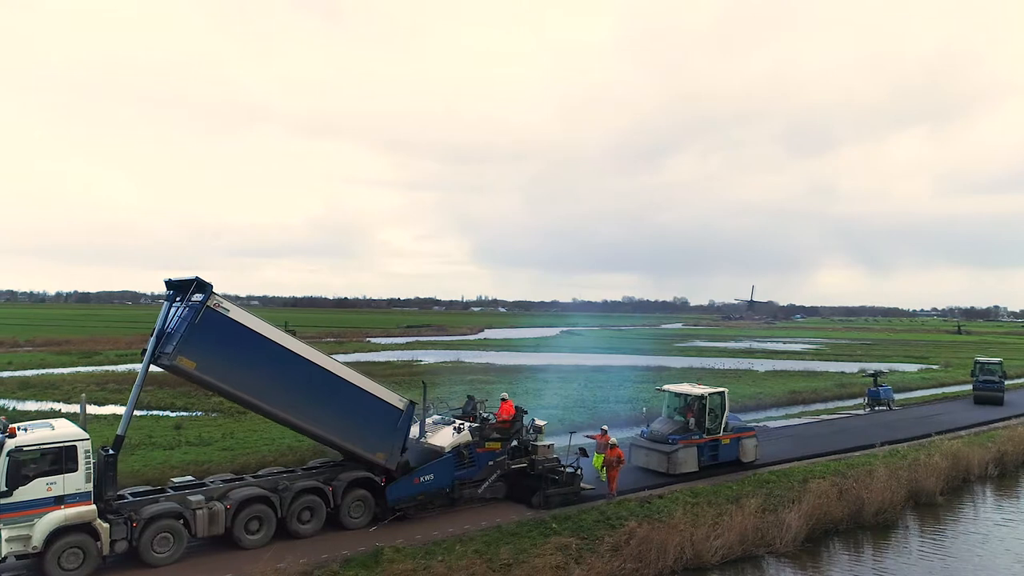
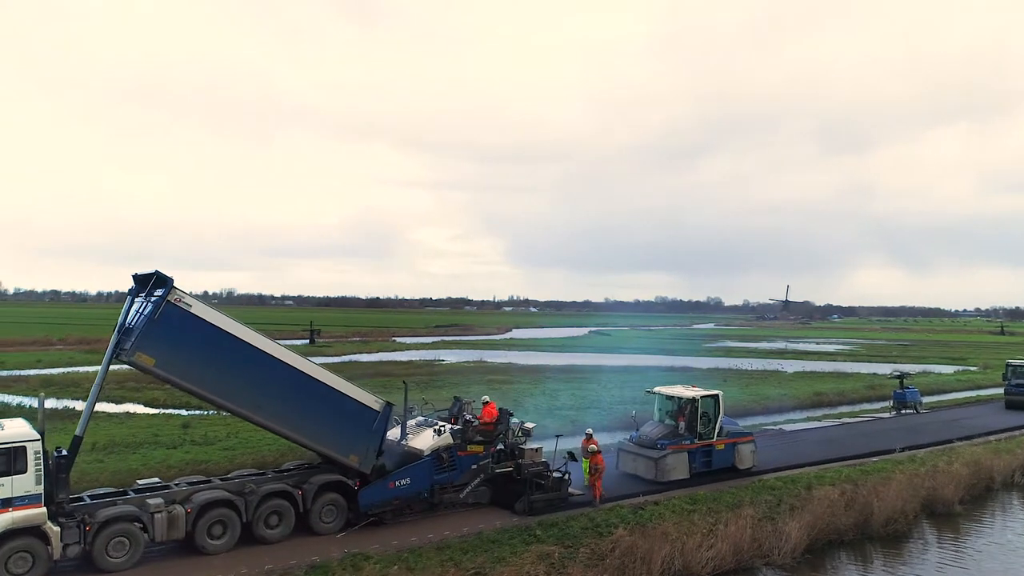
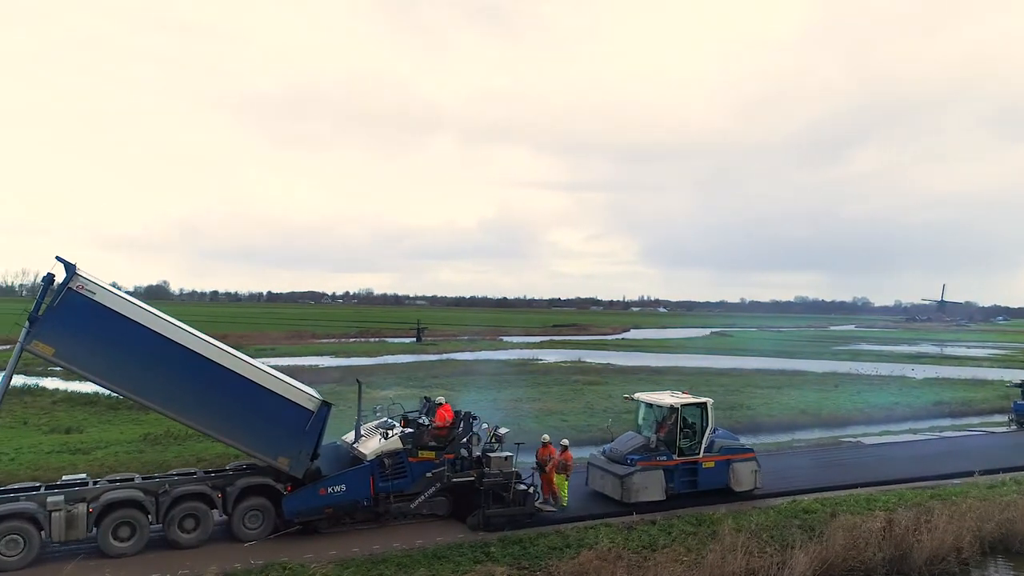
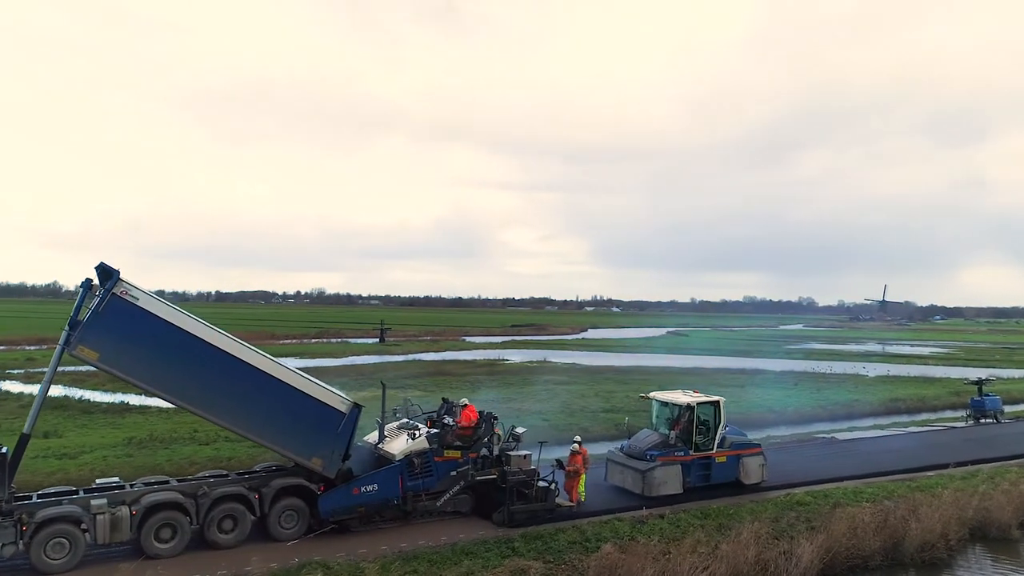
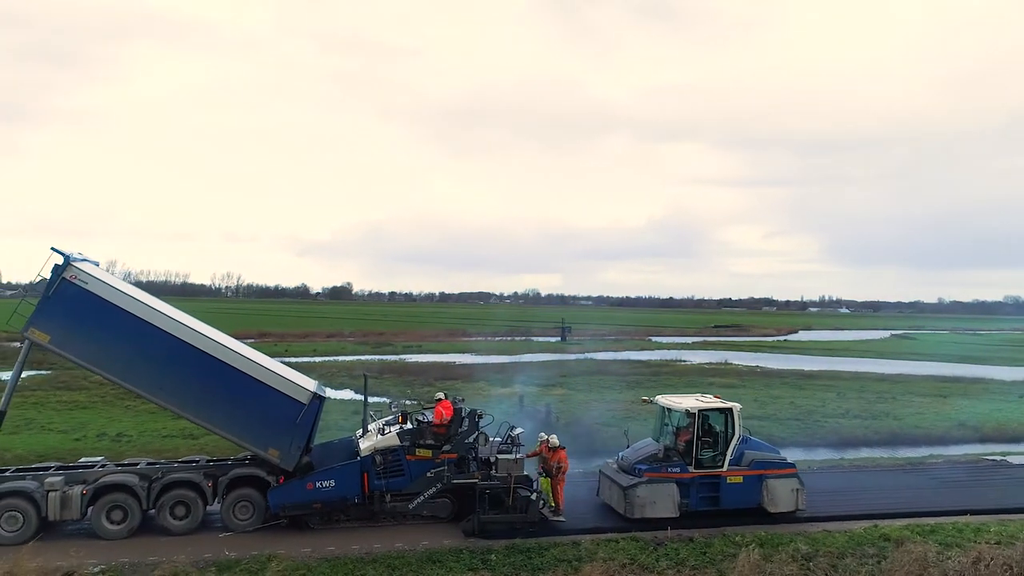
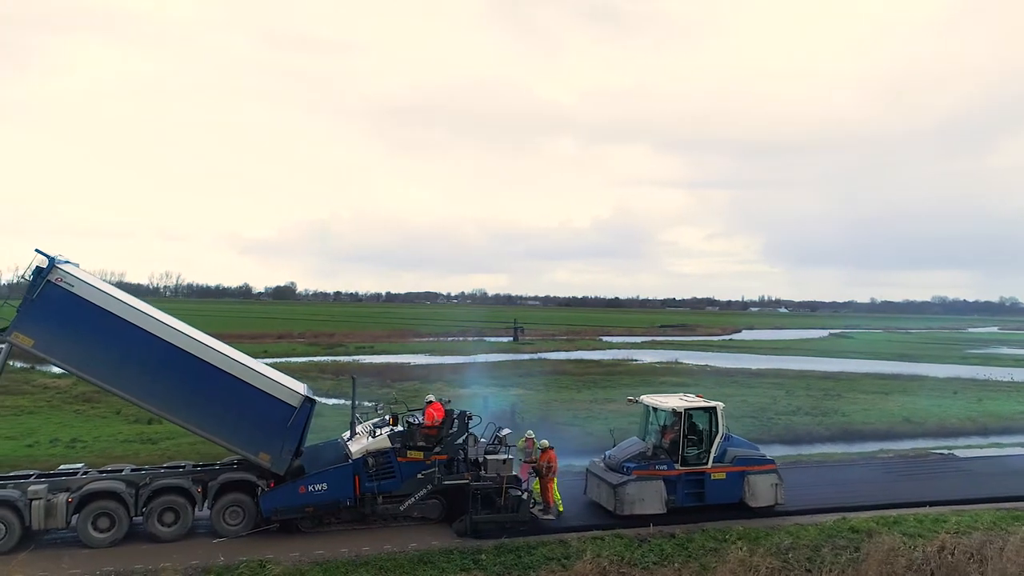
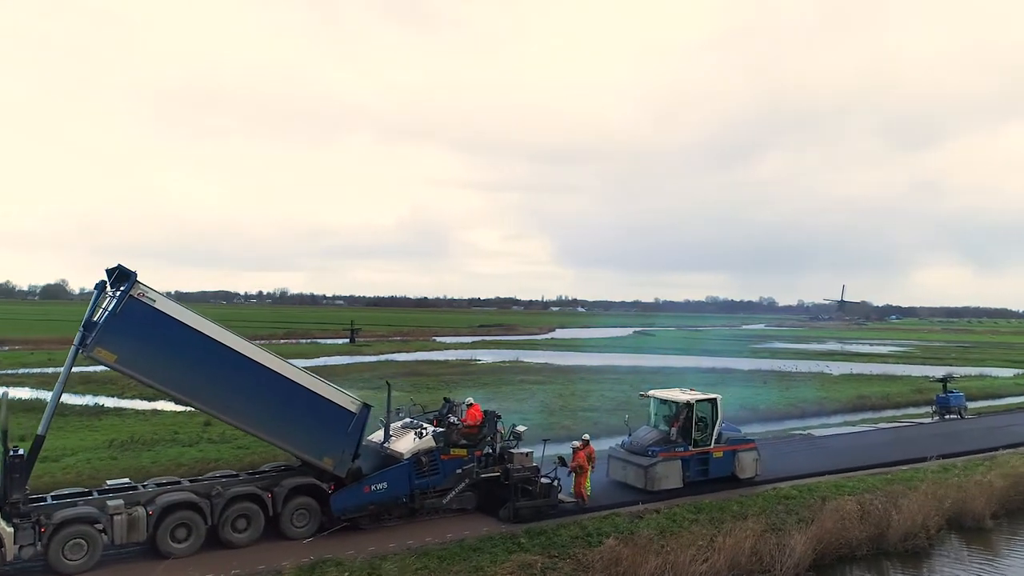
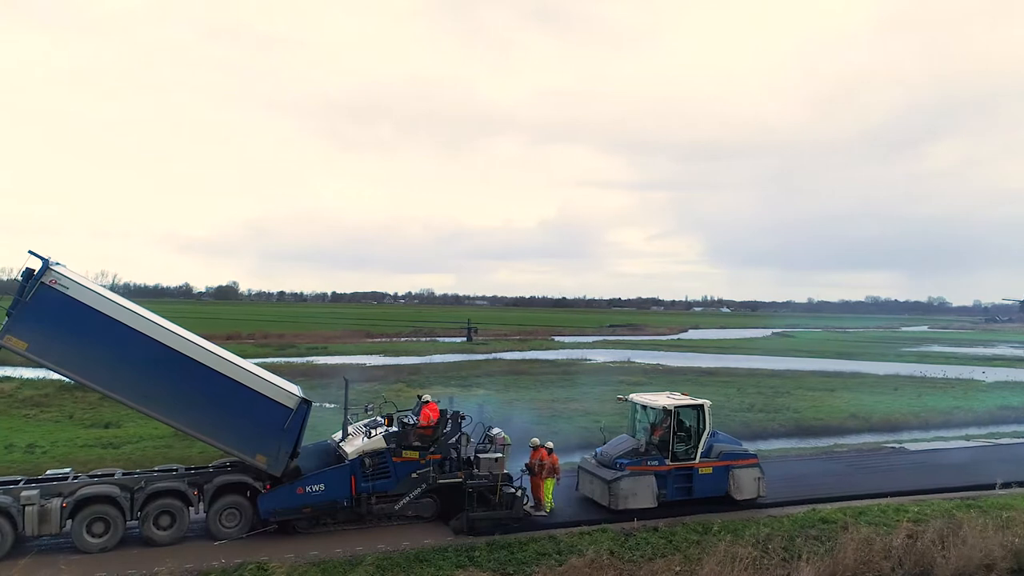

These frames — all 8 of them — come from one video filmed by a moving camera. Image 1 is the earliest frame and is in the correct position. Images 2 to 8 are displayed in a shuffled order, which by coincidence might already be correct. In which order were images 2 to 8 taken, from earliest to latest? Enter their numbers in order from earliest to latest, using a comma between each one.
2, 7, 4, 3, 8, 6, 5
